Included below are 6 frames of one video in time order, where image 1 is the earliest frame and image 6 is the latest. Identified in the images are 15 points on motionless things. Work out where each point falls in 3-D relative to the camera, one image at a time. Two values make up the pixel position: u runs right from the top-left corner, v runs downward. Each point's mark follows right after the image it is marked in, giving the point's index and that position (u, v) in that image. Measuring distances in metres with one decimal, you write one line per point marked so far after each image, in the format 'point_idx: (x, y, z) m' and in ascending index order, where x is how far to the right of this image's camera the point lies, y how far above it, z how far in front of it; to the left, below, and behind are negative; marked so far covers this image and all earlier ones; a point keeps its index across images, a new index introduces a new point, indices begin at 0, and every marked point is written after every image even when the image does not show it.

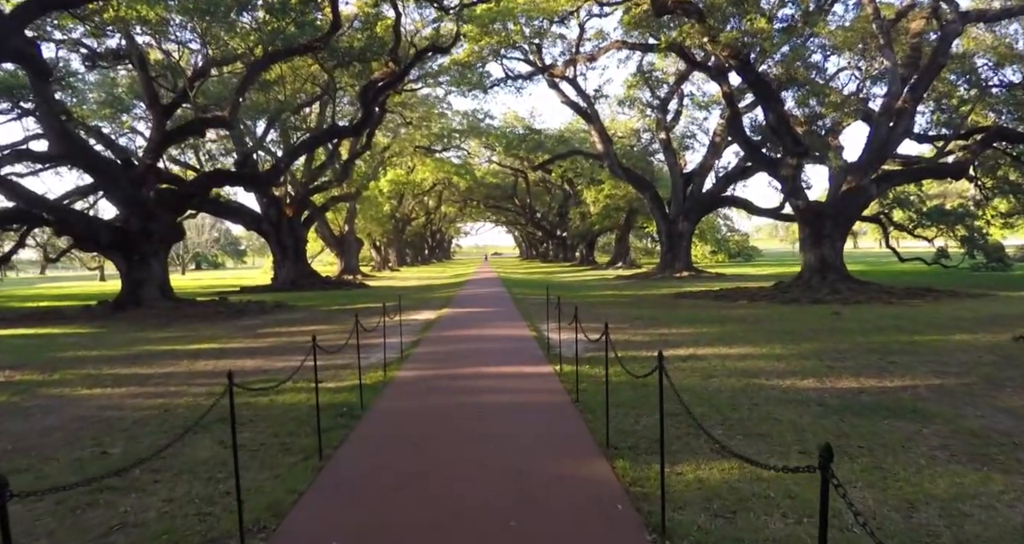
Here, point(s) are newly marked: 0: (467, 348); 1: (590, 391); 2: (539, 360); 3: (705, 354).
0: (-0.7, -1.1, +10.7) m
1: (+0.8, -1.2, +7.1) m
2: (+0.3, -1.1, +9.3) m
3: (+2.6, -1.1, +9.9) m
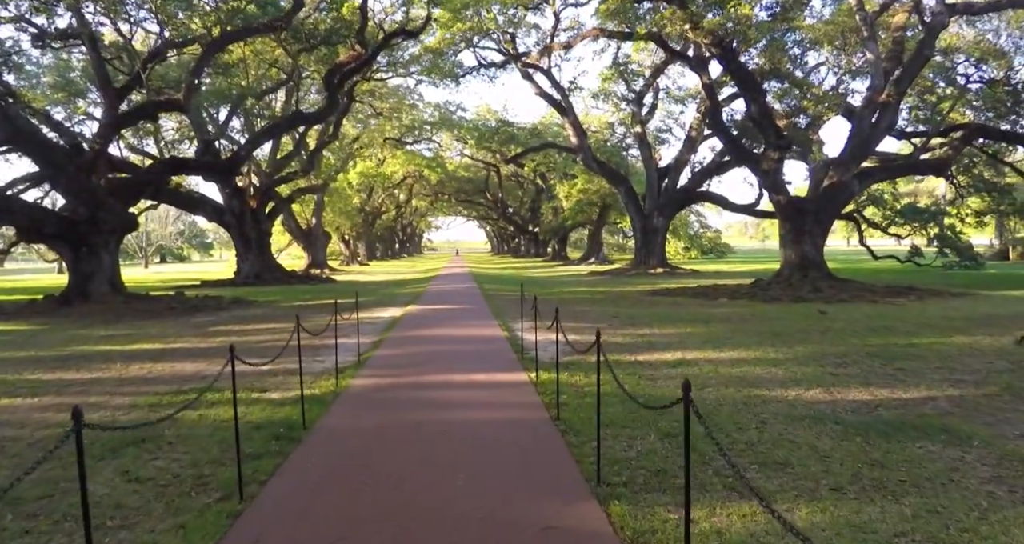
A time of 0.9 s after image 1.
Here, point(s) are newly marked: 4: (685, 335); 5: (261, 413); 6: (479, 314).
0: (-1.1, -1.1, +9.7) m
1: (+0.5, -1.2, +6.2) m
2: (0.0, -1.1, +8.3) m
3: (+2.3, -1.1, +9.0) m
4: (+2.8, -1.0, +11.7) m
5: (-2.2, -1.2, +6.3) m
6: (-0.7, -0.9, +14.7) m
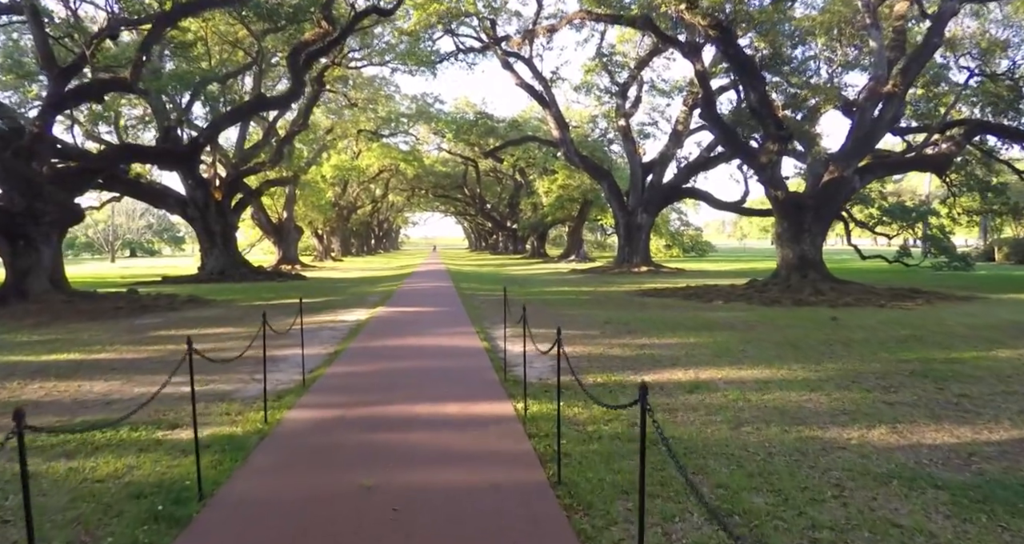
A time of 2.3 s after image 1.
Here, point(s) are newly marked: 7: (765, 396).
0: (-1.3, -1.1, +8.1) m
1: (+0.4, -1.2, +4.6) m
2: (-0.2, -1.1, +6.7) m
3: (+2.1, -1.1, +7.5) m
4: (+2.5, -1.0, +10.2) m
5: (-2.3, -1.3, +4.7) m
6: (-1.0, -0.9, +13.1) m
7: (+2.4, -1.2, +6.8) m
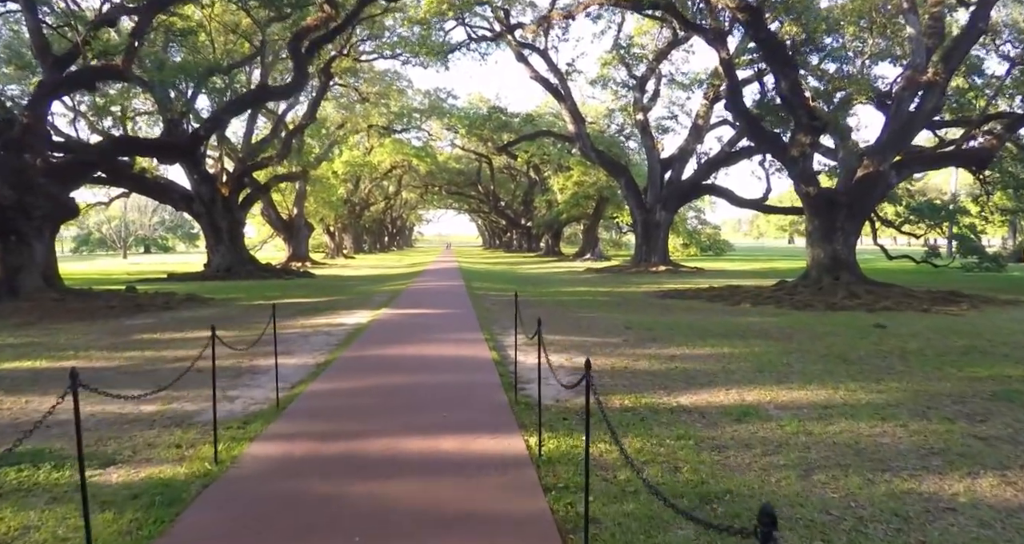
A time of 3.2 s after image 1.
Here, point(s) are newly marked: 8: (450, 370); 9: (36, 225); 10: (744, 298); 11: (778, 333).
0: (-1.2, -1.1, +7.0) m
1: (+0.5, -1.2, +3.5) m
2: (-0.1, -1.1, +5.6) m
3: (+2.2, -1.2, +6.3) m
4: (+2.7, -1.1, +9.0) m
5: (-2.3, -1.3, +3.6) m
6: (-0.8, -0.9, +12.0) m
7: (+2.5, -1.2, +5.6) m
8: (-0.6, -1.0, +7.6) m
9: (-12.8, +1.2, +19.3) m
10: (+6.0, -0.7, +18.7) m
11: (+4.4, -1.0, +11.9) m
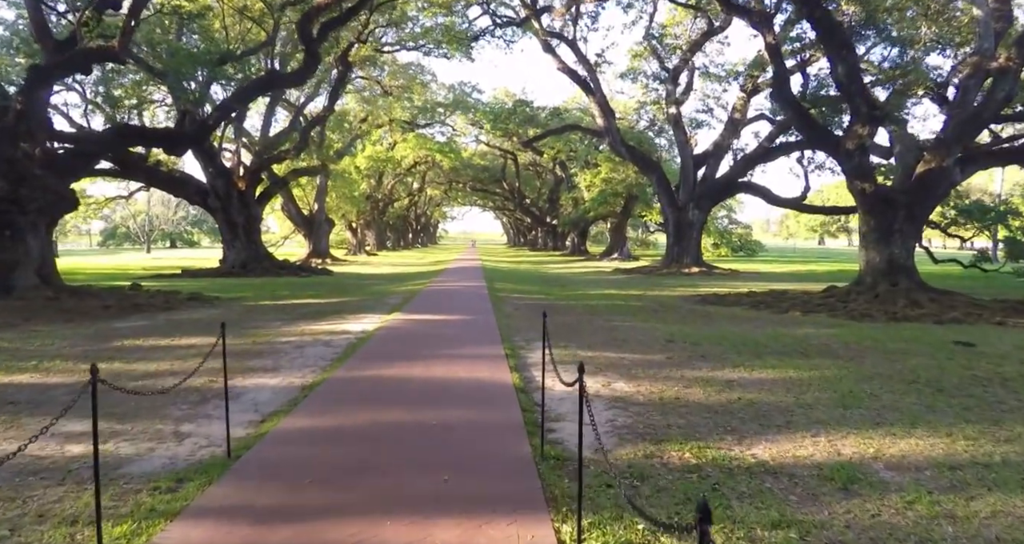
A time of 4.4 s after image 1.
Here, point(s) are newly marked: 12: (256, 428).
0: (-1.0, -1.1, +5.5) m
1: (+0.5, -1.3, +2.0) m
2: (+0.1, -1.2, +4.2) m
3: (+2.3, -1.3, +4.8) m
4: (+2.9, -1.2, +7.4) m
5: (-2.2, -1.3, +2.2) m
6: (-0.5, -0.9, +10.5) m
7: (+2.6, -1.3, +4.0) m
8: (-0.4, -1.1, +6.2) m
9: (-12.1, +1.4, +18.3) m
10: (+6.6, -0.8, +17.0) m
11: (+4.7, -1.1, +10.3) m
12: (-2.0, -1.2, +5.5) m
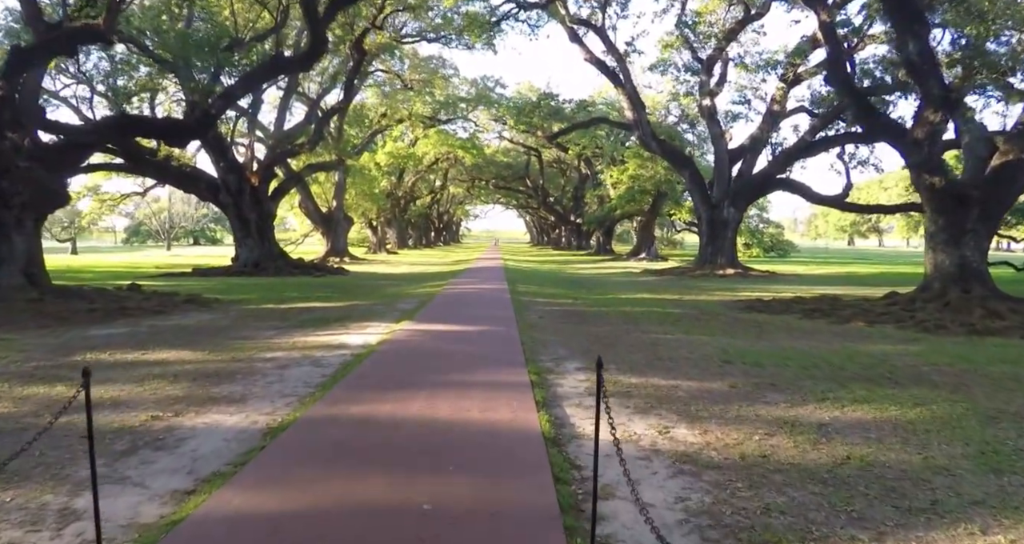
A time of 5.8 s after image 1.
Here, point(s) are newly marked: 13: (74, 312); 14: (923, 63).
0: (-0.8, -1.2, +3.9) m
1: (+0.6, -1.4, +0.3) m
2: (+0.2, -1.3, +2.5) m
3: (+2.5, -1.3, +3.0) m
4: (+3.1, -1.3, +5.7) m
5: (-2.2, -1.4, +0.6) m
6: (-0.2, -1.0, +8.9) m
7: (+2.7, -1.4, +2.3) m
8: (-0.3, -1.2, +4.5) m
9: (-11.6, +1.4, +17.0) m
10: (+7.1, -0.9, +15.1) m
11: (+5.0, -1.2, +8.4) m
12: (-1.8, -1.2, +3.9) m
13: (-8.9, -0.8, +14.7) m
14: (+8.7, +4.4, +15.4) m
